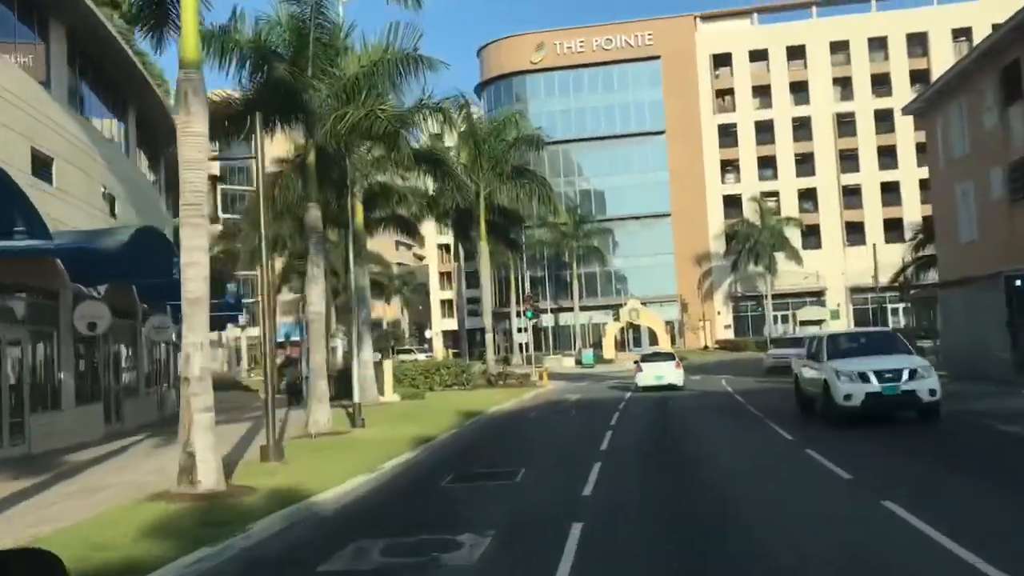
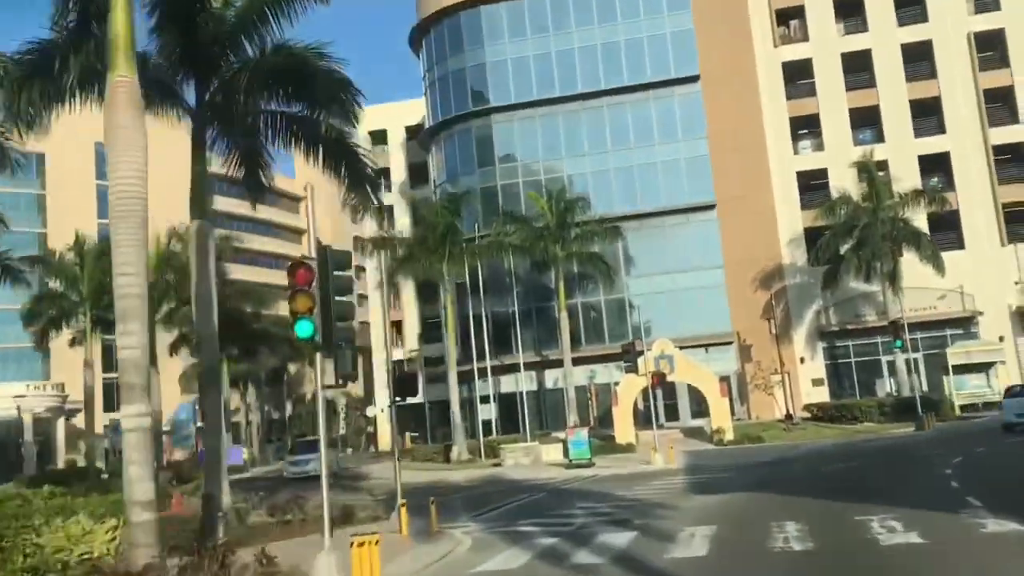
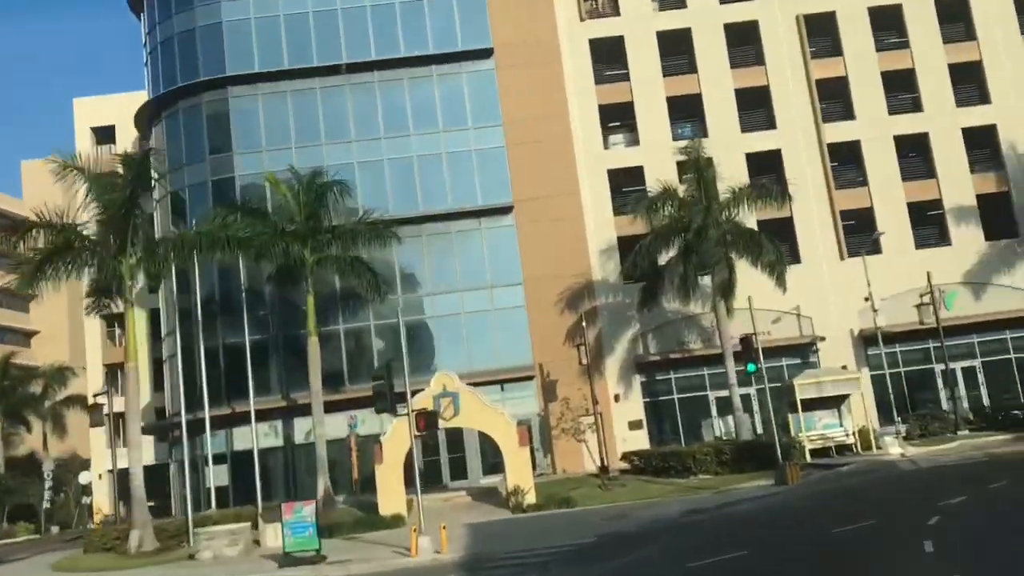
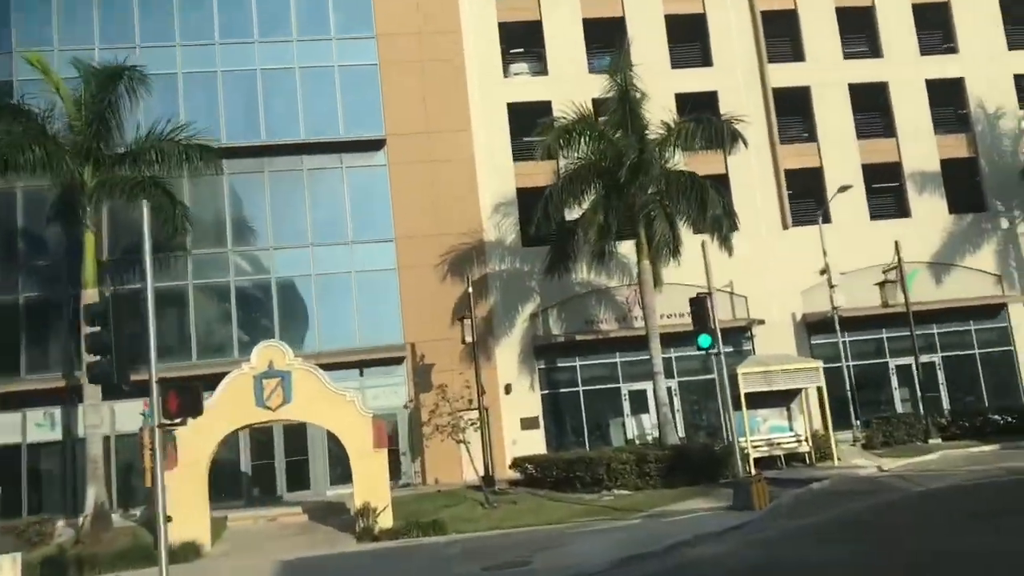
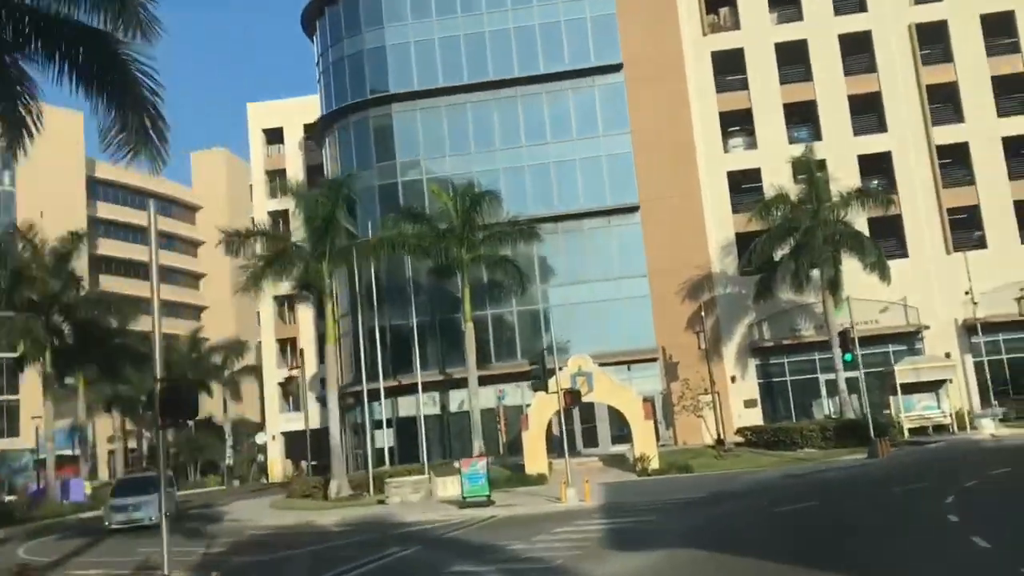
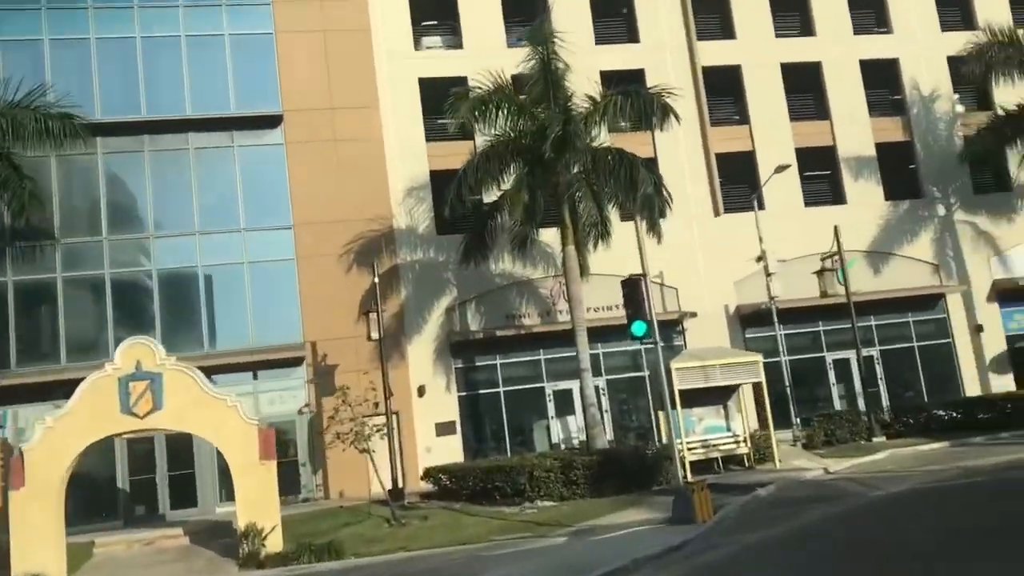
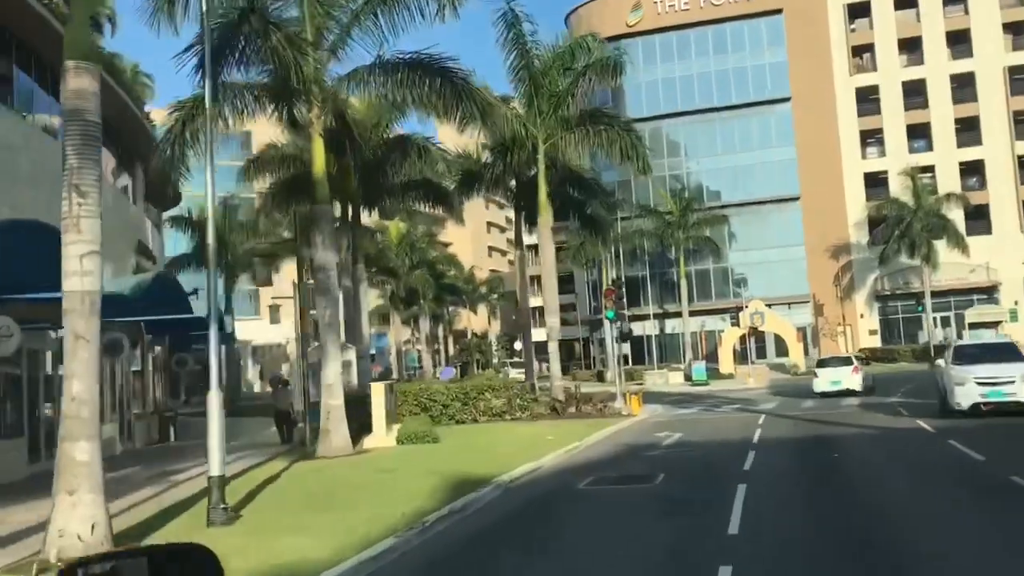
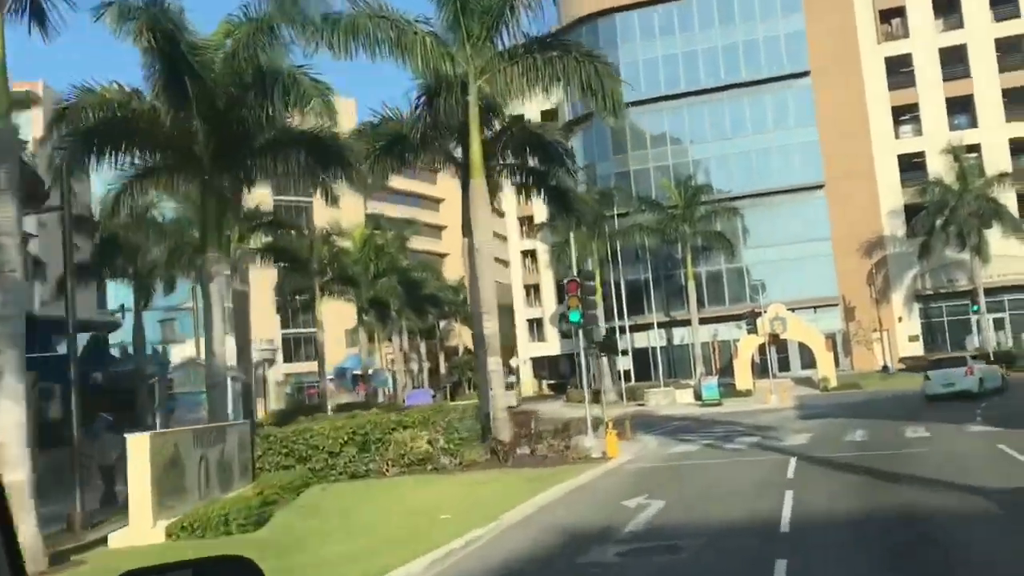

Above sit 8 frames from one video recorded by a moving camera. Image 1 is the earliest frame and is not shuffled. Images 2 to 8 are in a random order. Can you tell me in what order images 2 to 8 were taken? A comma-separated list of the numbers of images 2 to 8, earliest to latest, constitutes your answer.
7, 8, 2, 5, 3, 4, 6
